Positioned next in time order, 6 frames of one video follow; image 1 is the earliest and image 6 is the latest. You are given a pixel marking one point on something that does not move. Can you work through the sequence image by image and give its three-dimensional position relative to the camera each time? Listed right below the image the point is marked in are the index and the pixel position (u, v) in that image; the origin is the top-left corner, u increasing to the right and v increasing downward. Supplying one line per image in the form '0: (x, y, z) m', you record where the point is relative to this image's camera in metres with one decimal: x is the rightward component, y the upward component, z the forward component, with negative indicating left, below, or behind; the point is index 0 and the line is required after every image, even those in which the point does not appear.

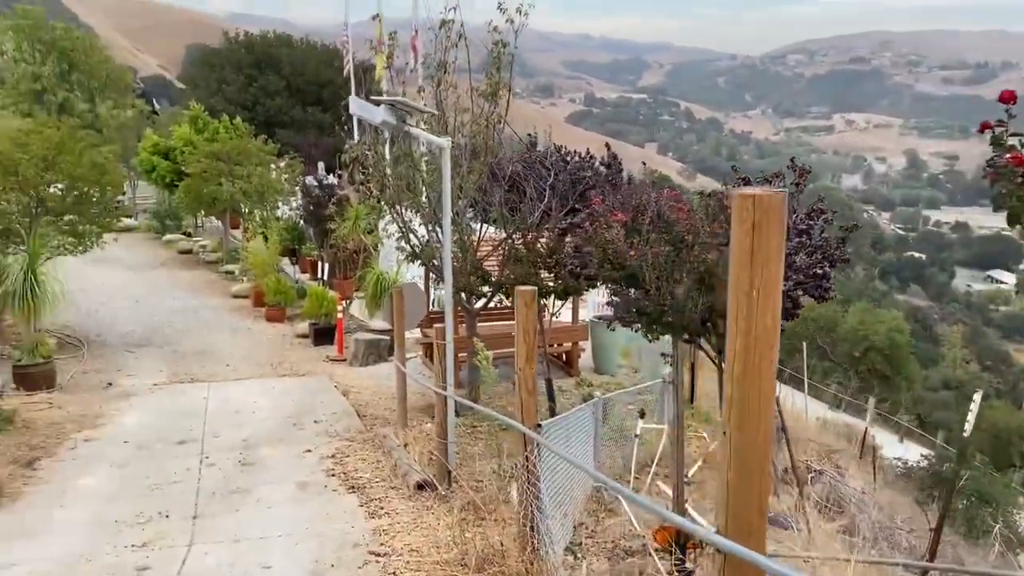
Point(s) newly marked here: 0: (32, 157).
0: (-5.7, +1.6, +10.4) m
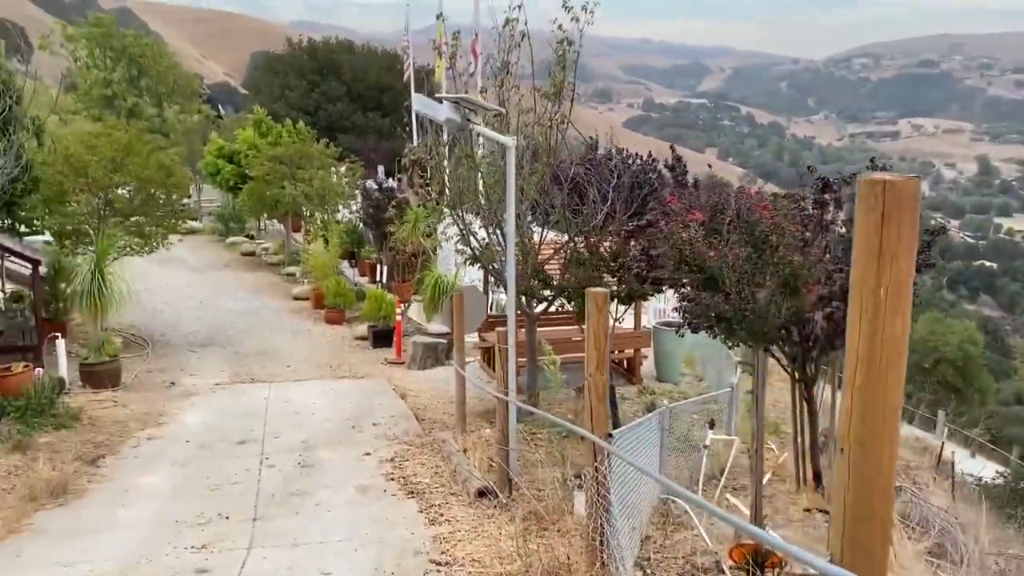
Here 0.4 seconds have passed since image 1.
0: (-5.0, +1.6, +10.6) m
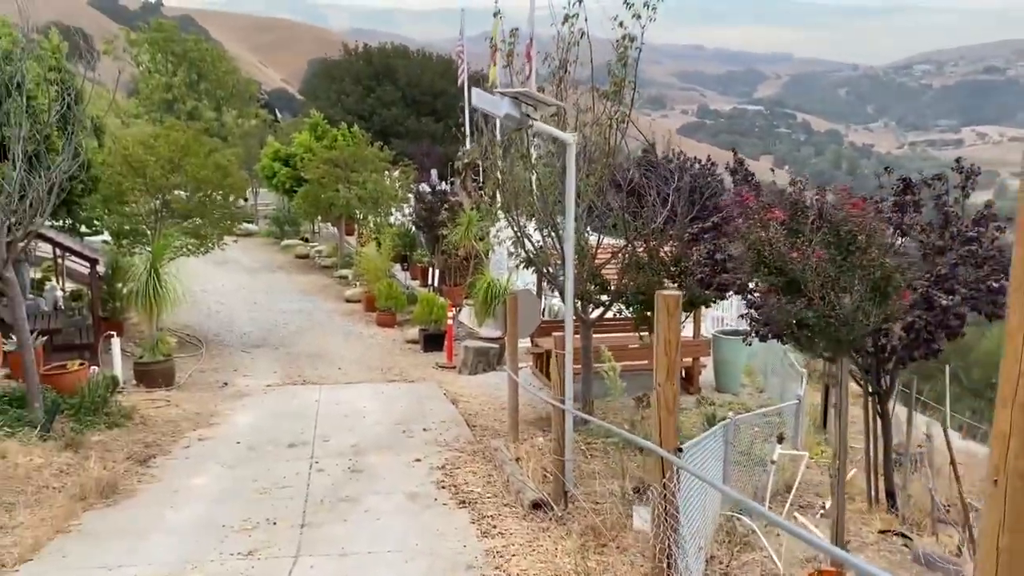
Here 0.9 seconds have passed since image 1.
0: (-4.3, +1.6, +10.7) m
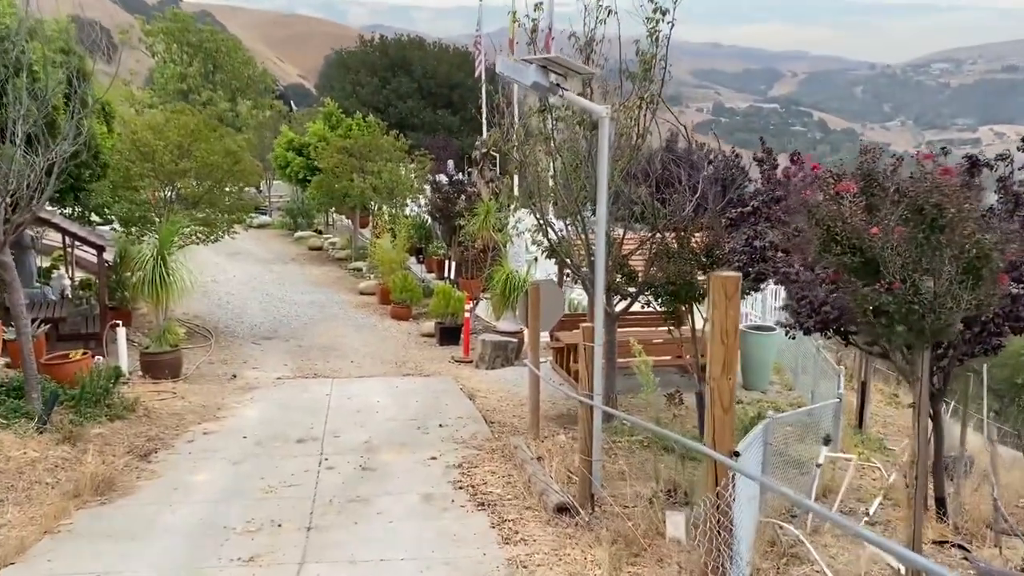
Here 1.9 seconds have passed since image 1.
0: (-4.1, +1.7, +10.4) m
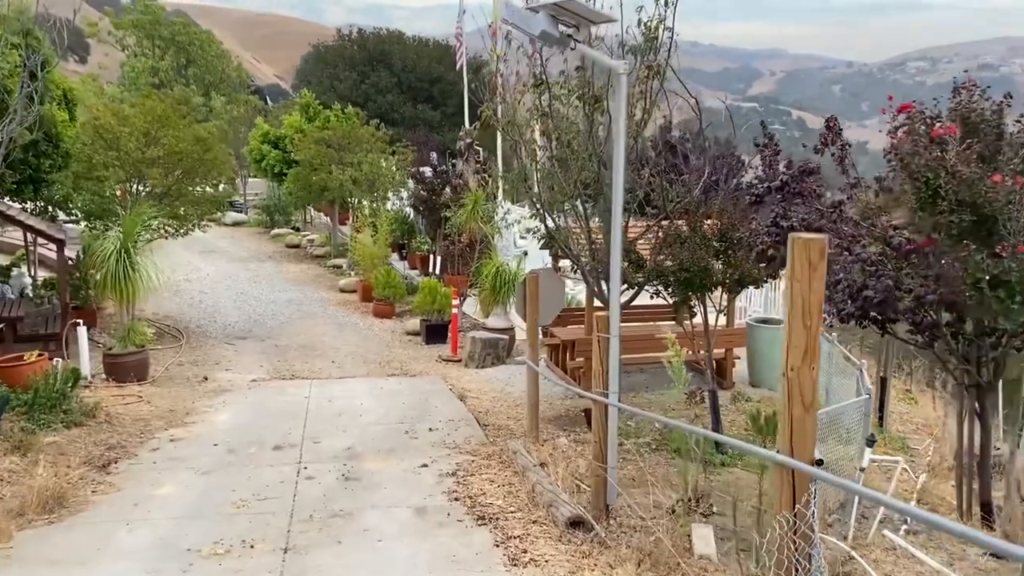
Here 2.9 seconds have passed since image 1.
0: (-4.2, +1.8, +9.7) m
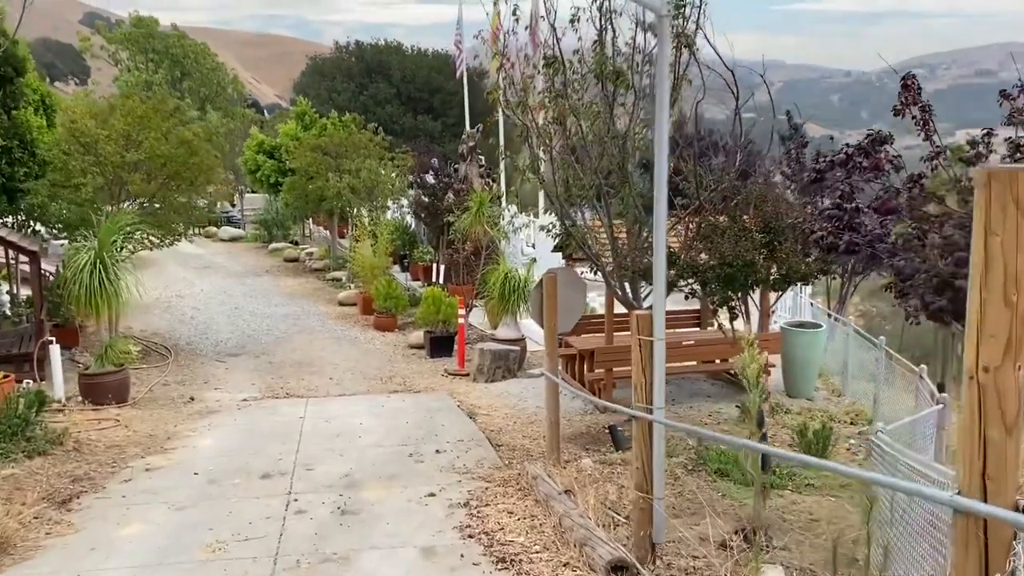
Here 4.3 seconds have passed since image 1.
0: (-4.1, +1.6, +9.0) m
